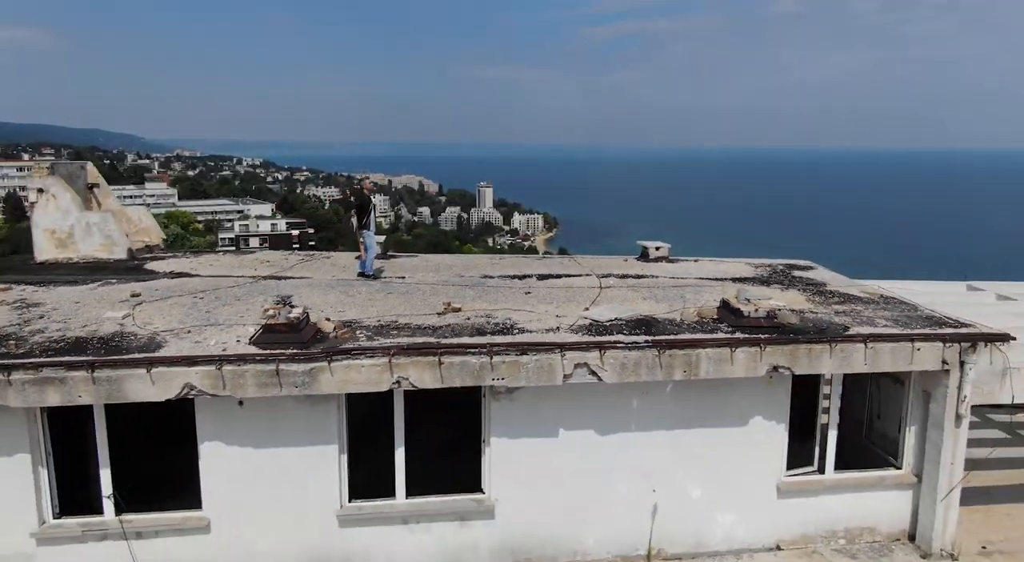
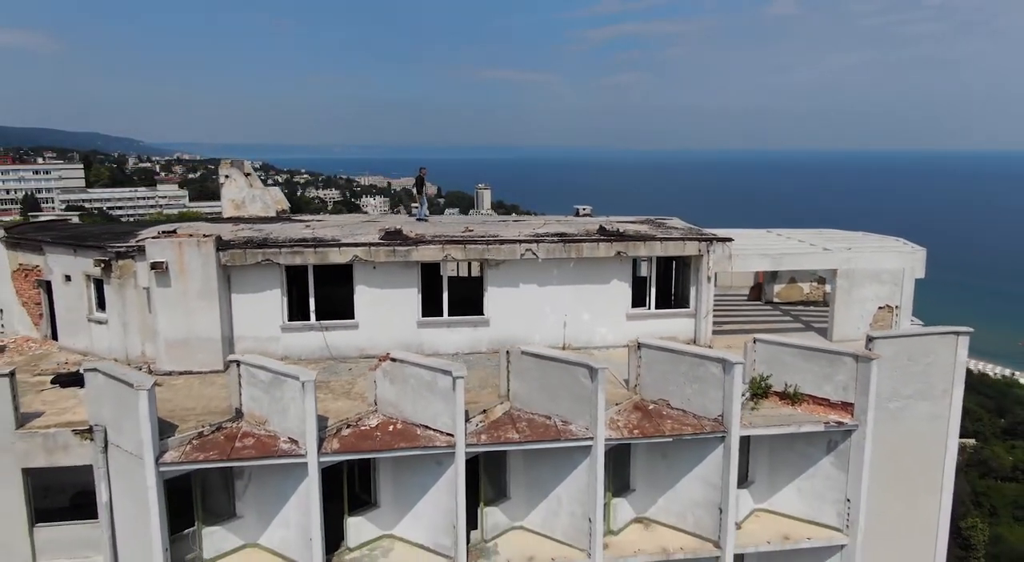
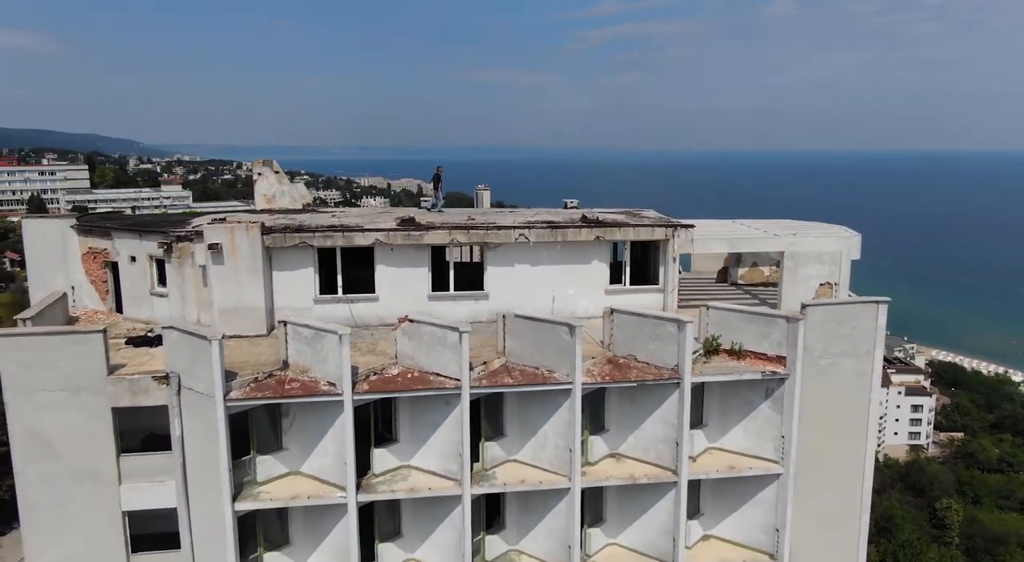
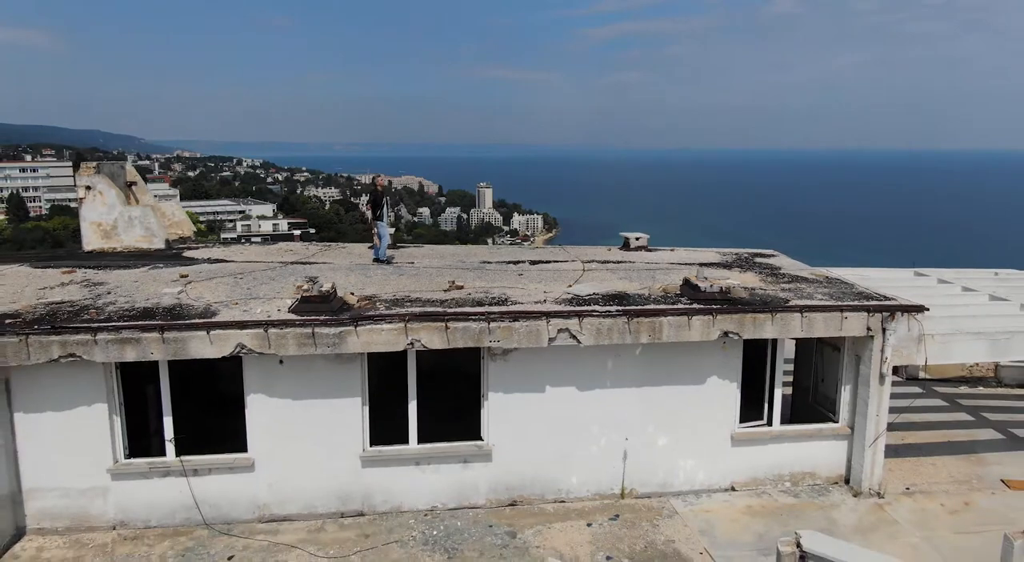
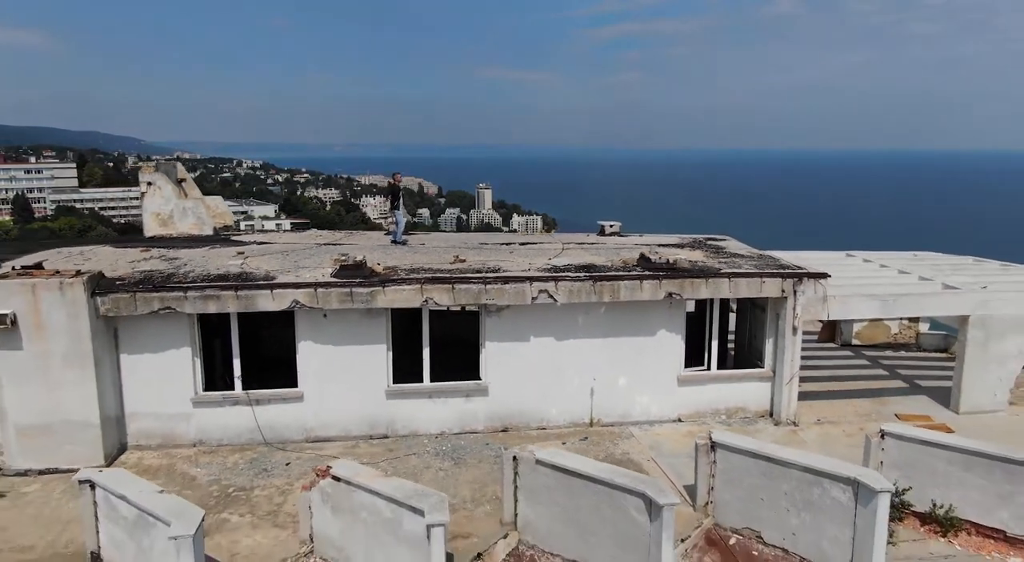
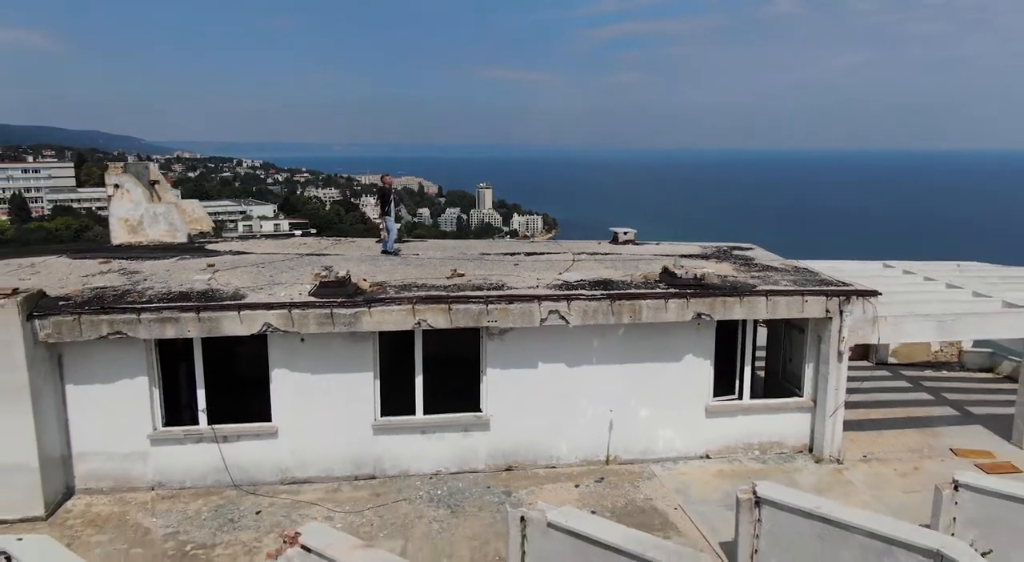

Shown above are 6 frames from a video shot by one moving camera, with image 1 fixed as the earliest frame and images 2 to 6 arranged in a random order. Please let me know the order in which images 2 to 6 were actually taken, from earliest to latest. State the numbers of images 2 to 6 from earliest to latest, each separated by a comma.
4, 6, 5, 2, 3
